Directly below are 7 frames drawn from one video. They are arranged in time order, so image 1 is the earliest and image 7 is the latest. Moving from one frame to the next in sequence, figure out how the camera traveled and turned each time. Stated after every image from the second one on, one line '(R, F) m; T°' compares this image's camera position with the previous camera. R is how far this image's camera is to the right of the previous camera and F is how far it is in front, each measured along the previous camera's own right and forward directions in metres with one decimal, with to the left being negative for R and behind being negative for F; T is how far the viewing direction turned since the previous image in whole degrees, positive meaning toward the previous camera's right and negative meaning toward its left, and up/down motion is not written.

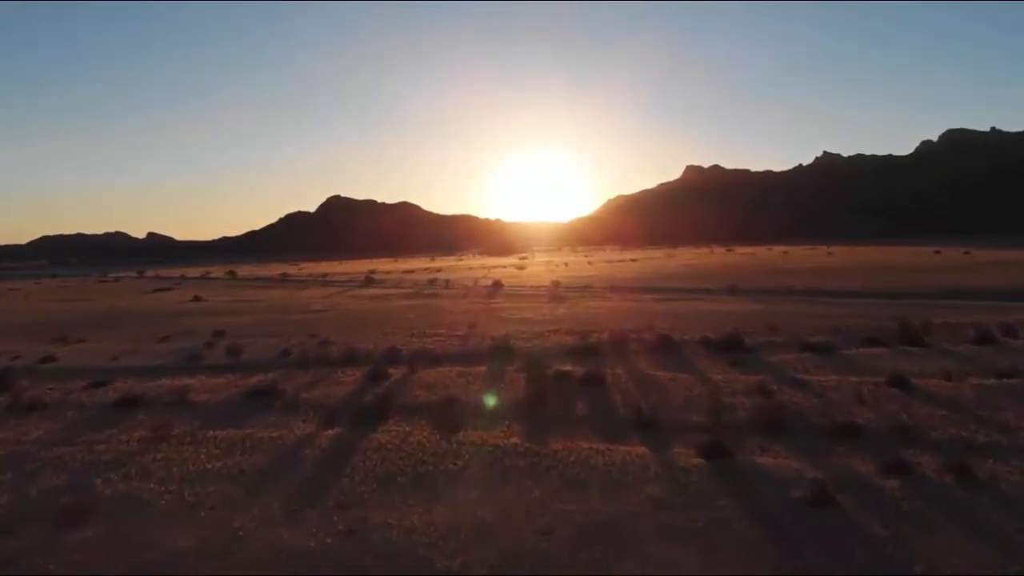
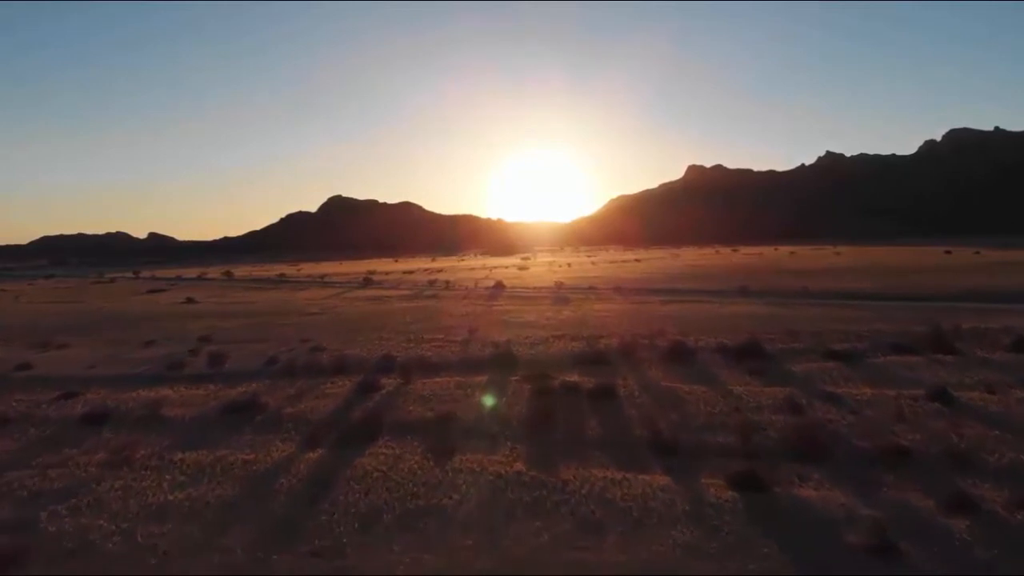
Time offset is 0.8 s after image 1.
(0.0, +2.7) m; 0°
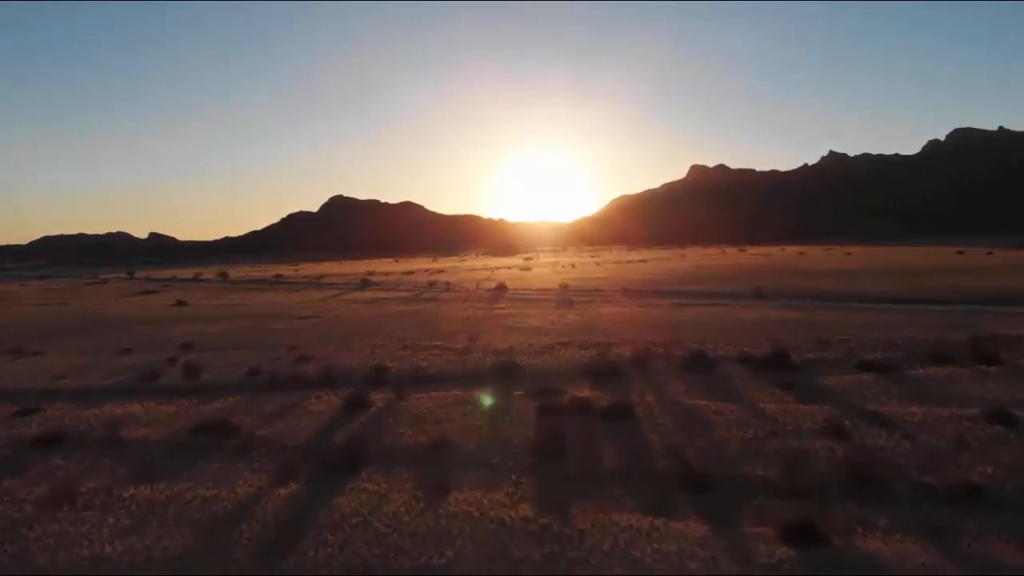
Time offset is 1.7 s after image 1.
(0.0, +3.1) m; 0°
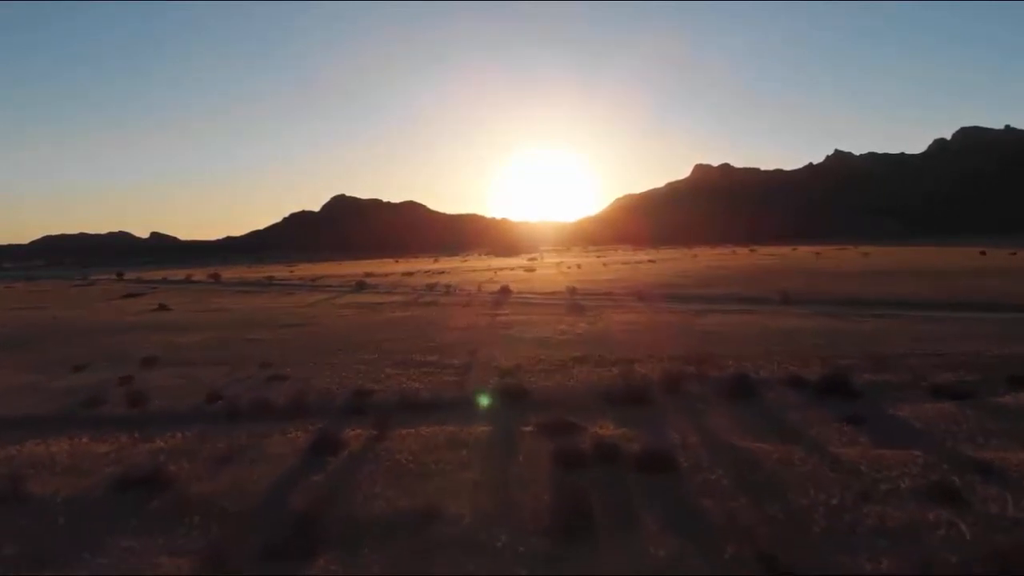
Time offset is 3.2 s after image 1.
(-0.1, +5.3) m; 0°
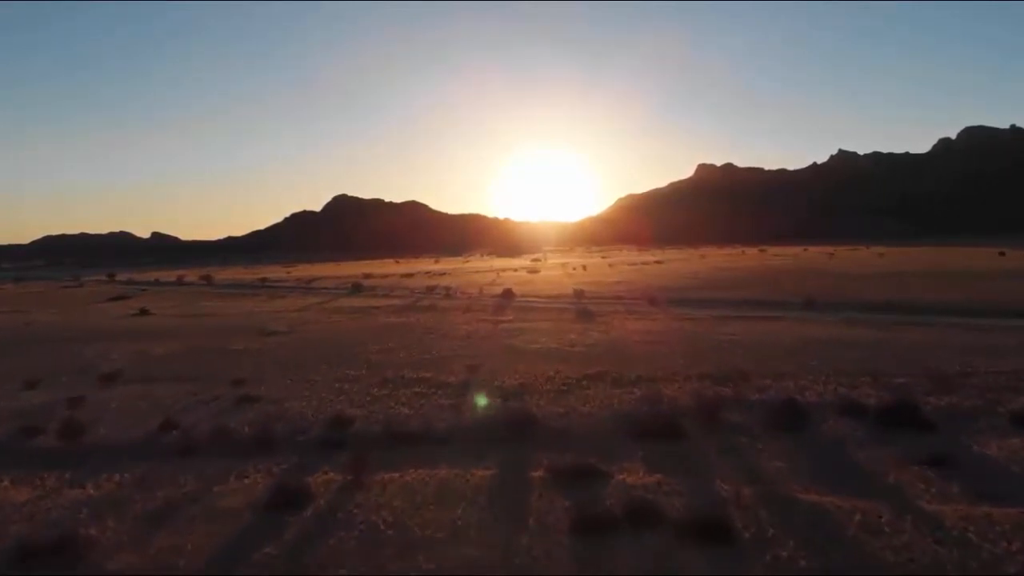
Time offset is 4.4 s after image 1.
(-0.1, +4.4) m; 0°
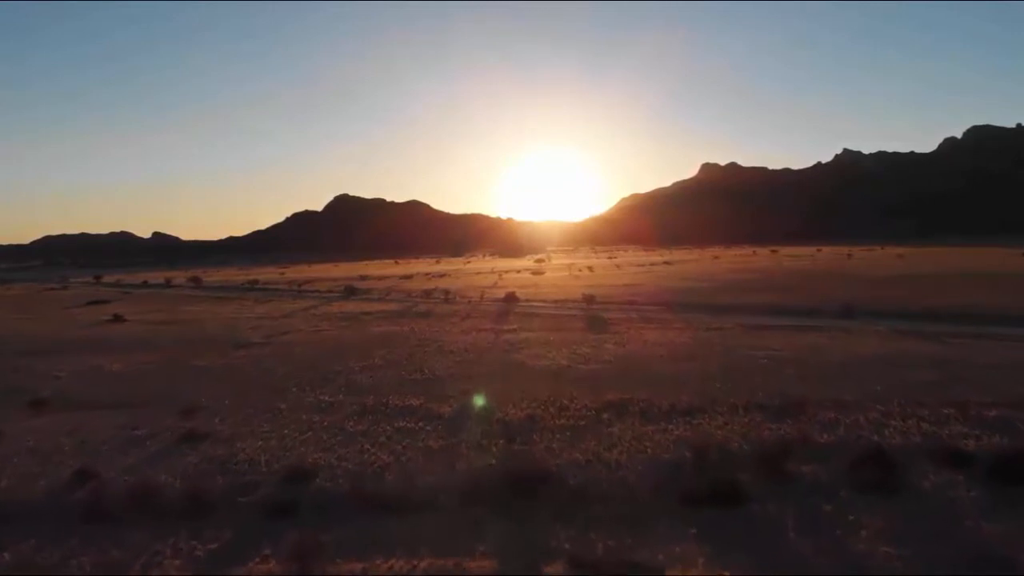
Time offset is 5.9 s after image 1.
(-0.1, +5.4) m; 0°
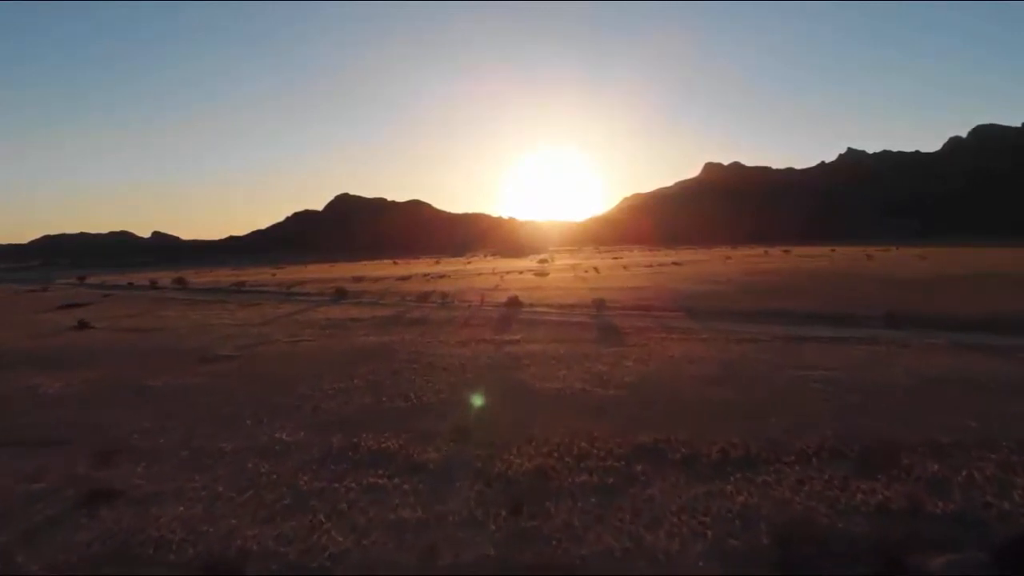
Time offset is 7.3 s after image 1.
(-0.1, +5.6) m; 0°
